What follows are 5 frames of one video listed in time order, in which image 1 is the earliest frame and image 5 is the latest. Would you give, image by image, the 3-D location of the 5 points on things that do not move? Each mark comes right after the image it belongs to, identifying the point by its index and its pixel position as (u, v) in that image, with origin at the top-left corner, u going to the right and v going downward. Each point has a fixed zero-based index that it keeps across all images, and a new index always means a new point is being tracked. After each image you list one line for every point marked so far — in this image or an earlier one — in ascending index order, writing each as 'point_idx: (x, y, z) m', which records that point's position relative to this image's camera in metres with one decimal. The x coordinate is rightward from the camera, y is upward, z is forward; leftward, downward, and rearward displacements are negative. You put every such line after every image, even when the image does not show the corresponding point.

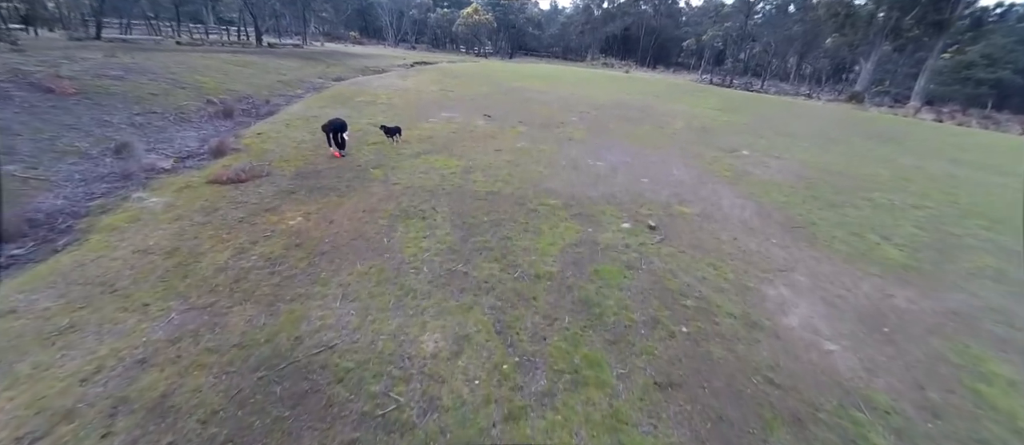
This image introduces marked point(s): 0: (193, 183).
0: (-5.6, +0.6, +5.8) m
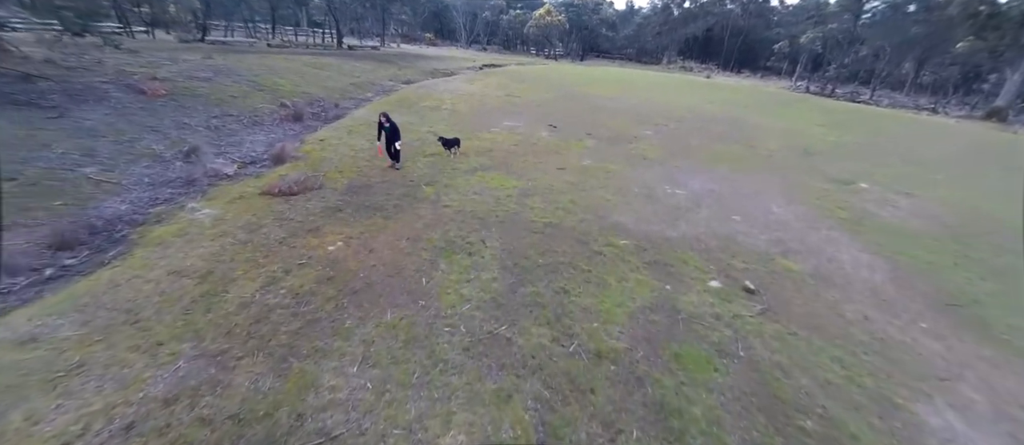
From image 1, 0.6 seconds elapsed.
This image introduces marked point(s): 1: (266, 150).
0: (-4.6, +0.4, +5.8) m
1: (-5.8, +1.6, +7.8) m
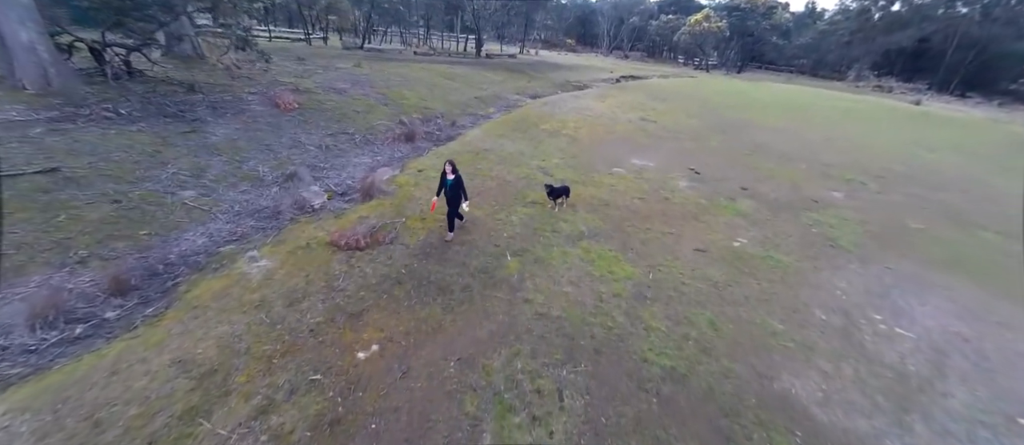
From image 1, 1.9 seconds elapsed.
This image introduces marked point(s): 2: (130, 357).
0: (-3.1, -0.3, +5.2) m
1: (-3.4, +1.0, +7.5) m
2: (-3.7, -1.3, +3.2) m
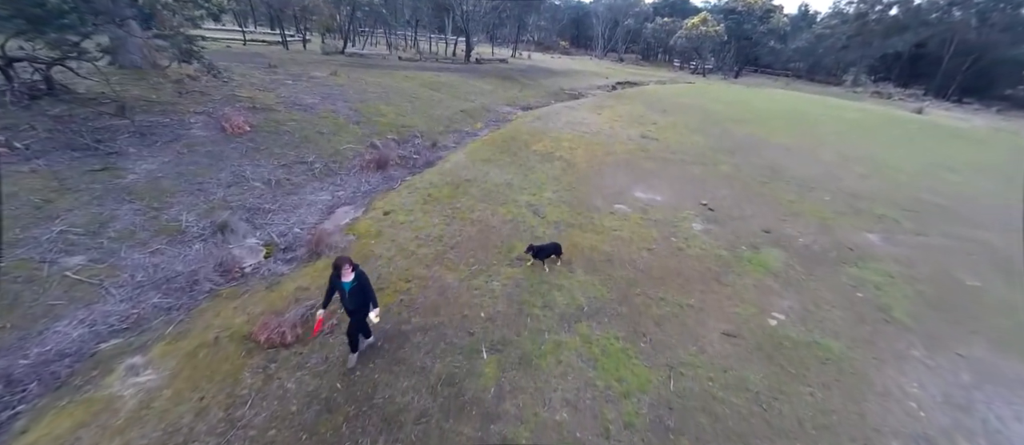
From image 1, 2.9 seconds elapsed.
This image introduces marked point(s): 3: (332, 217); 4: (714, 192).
0: (-3.4, -1.4, +3.9) m
1: (-3.7, -0.1, +6.2) m
2: (-4.0, -2.4, +1.8) m
3: (-3.5, +0.1, +6.6) m
4: (+5.5, +0.7, +9.2) m
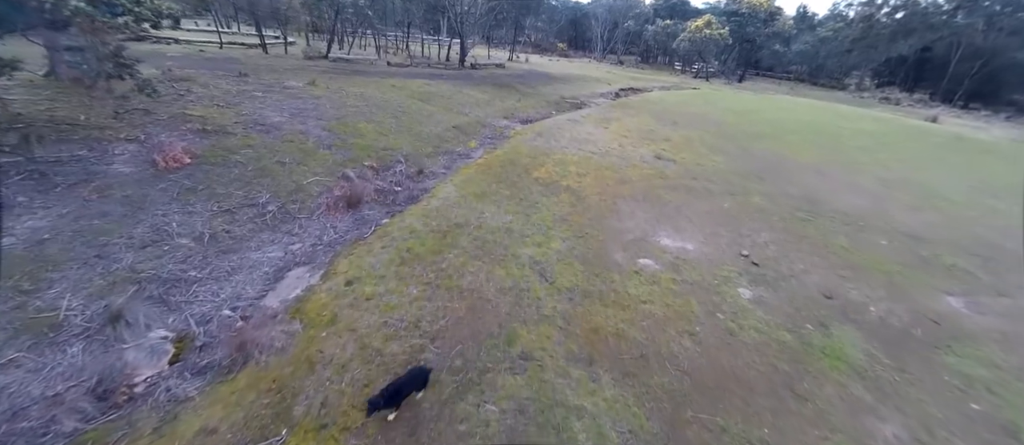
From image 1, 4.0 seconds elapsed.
0: (-3.4, -2.5, +2.3) m
1: (-3.7, -1.2, +4.6) m
2: (-3.9, -3.5, +0.3) m
3: (-3.5, -1.1, +5.1) m
4: (+5.5, -0.4, +7.7) m
